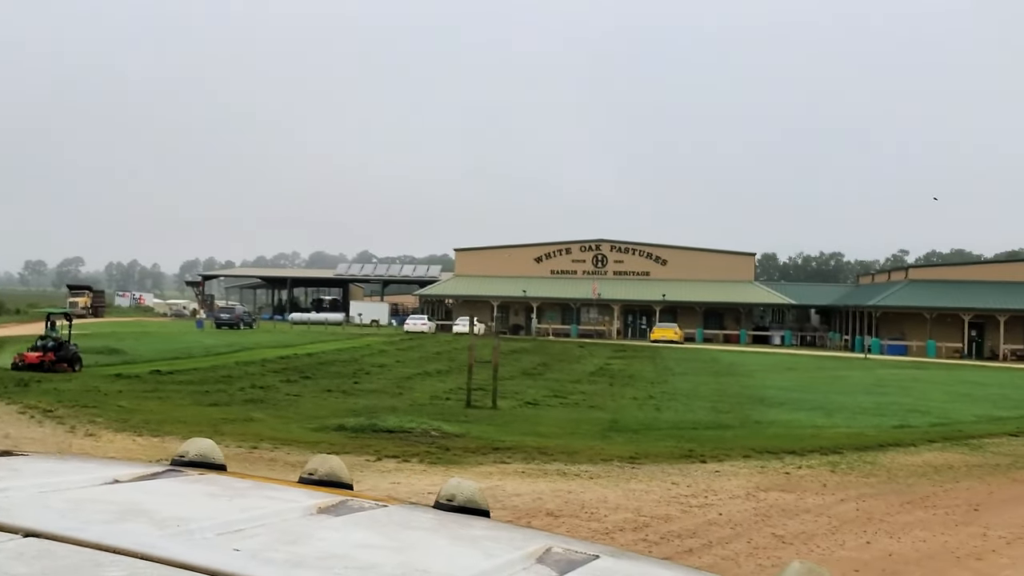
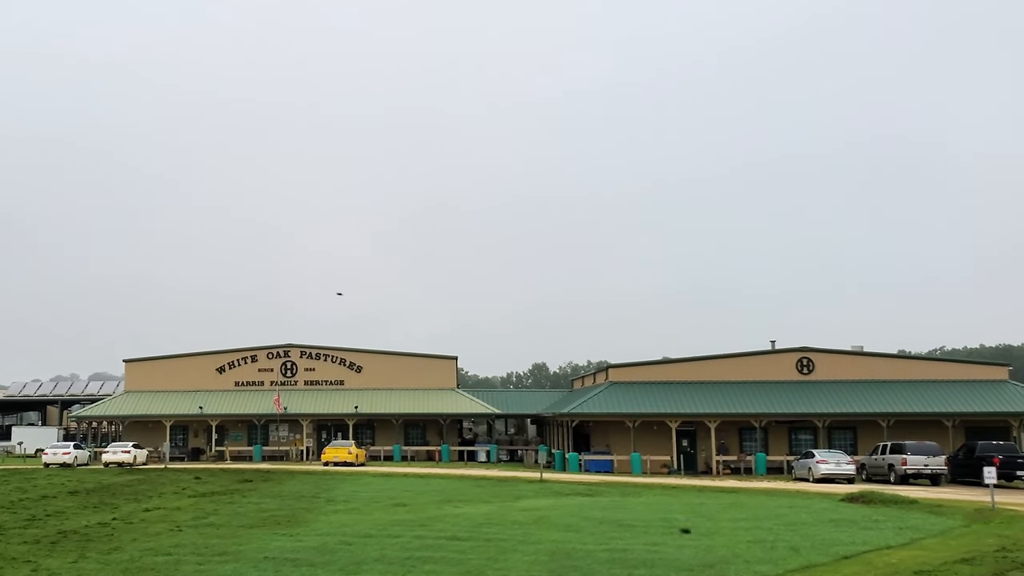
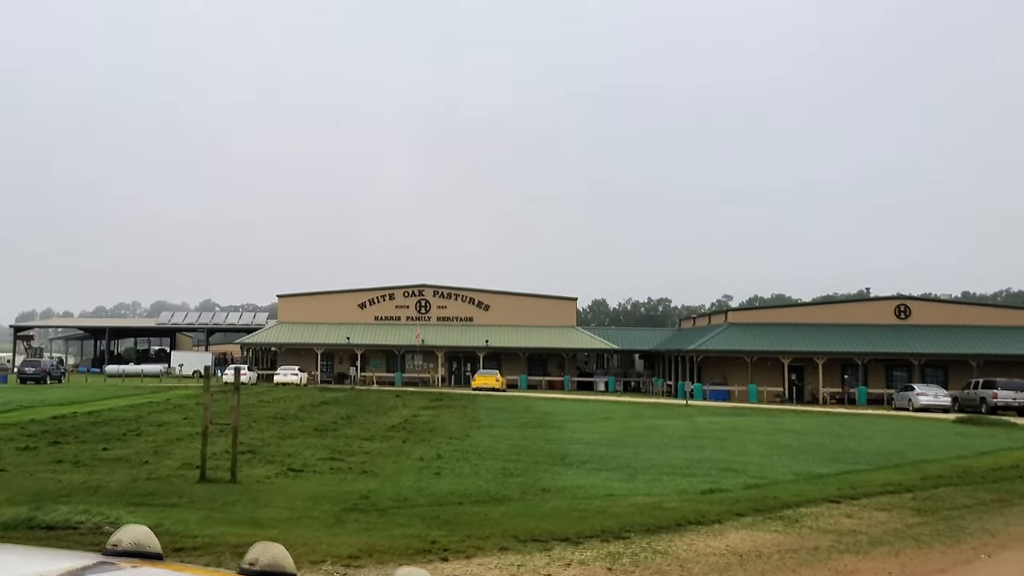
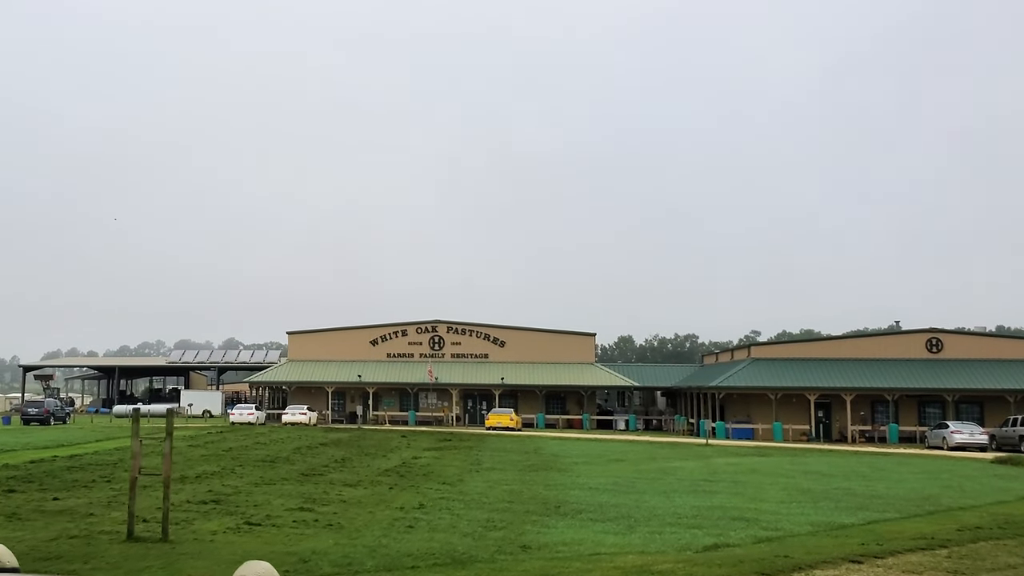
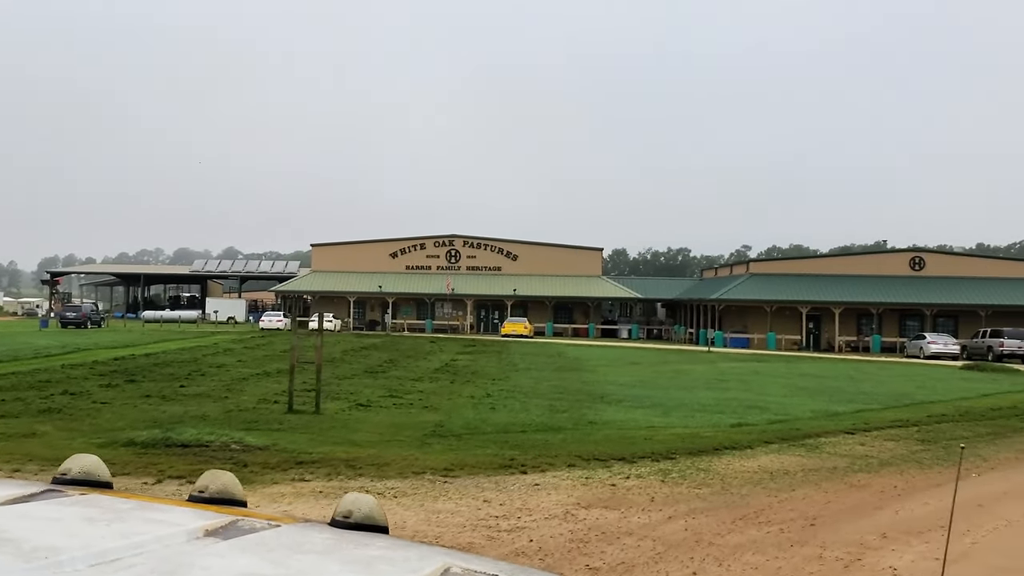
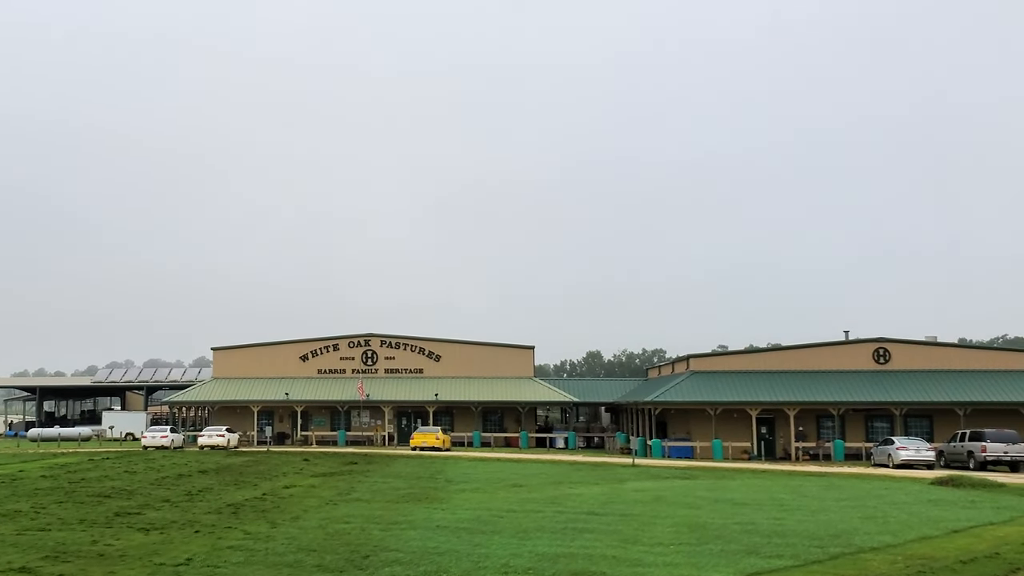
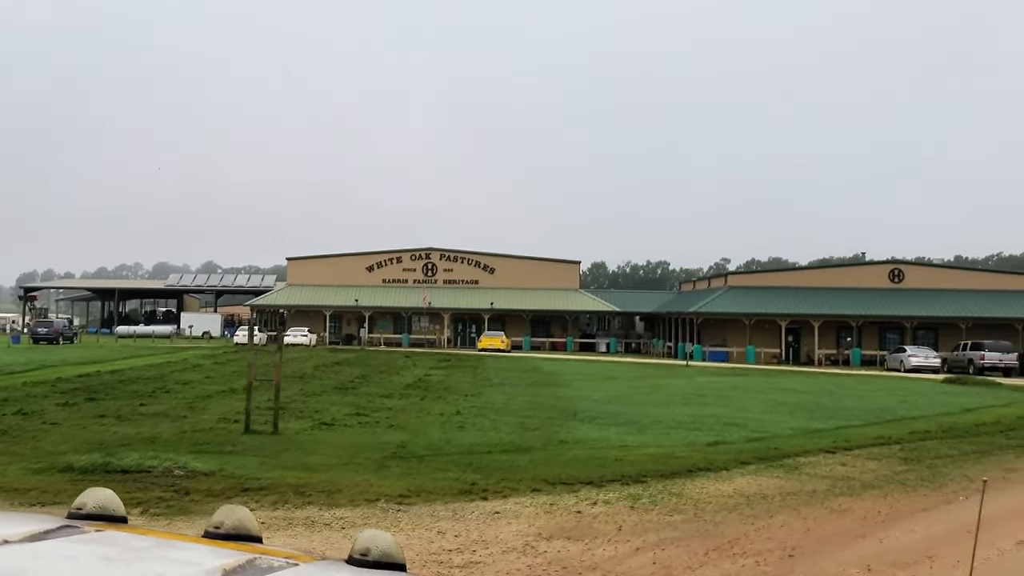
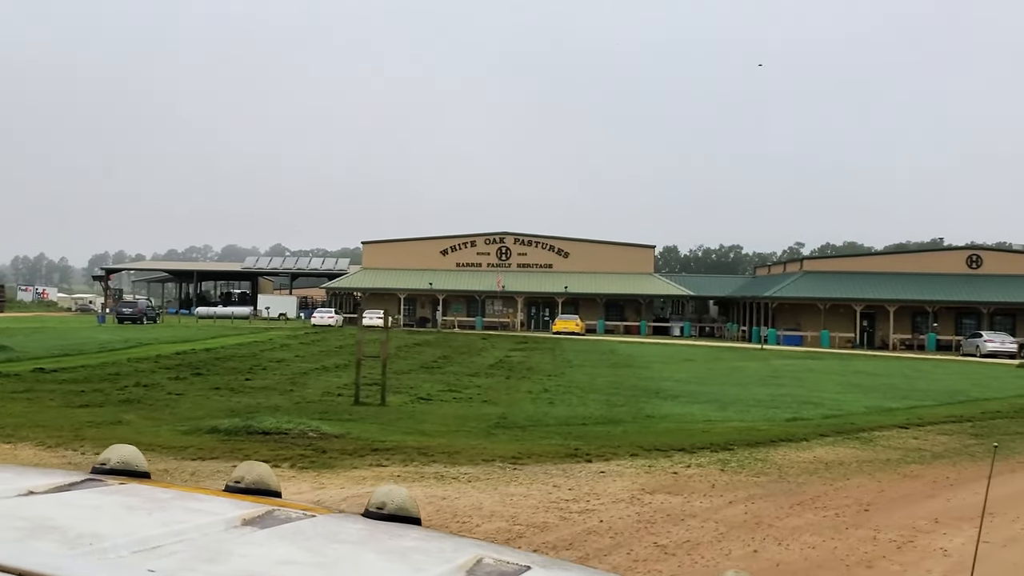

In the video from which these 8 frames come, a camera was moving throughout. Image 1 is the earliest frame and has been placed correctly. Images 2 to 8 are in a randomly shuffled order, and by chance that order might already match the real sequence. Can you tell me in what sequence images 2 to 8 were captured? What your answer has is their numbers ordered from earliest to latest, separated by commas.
8, 5, 7, 3, 4, 6, 2
